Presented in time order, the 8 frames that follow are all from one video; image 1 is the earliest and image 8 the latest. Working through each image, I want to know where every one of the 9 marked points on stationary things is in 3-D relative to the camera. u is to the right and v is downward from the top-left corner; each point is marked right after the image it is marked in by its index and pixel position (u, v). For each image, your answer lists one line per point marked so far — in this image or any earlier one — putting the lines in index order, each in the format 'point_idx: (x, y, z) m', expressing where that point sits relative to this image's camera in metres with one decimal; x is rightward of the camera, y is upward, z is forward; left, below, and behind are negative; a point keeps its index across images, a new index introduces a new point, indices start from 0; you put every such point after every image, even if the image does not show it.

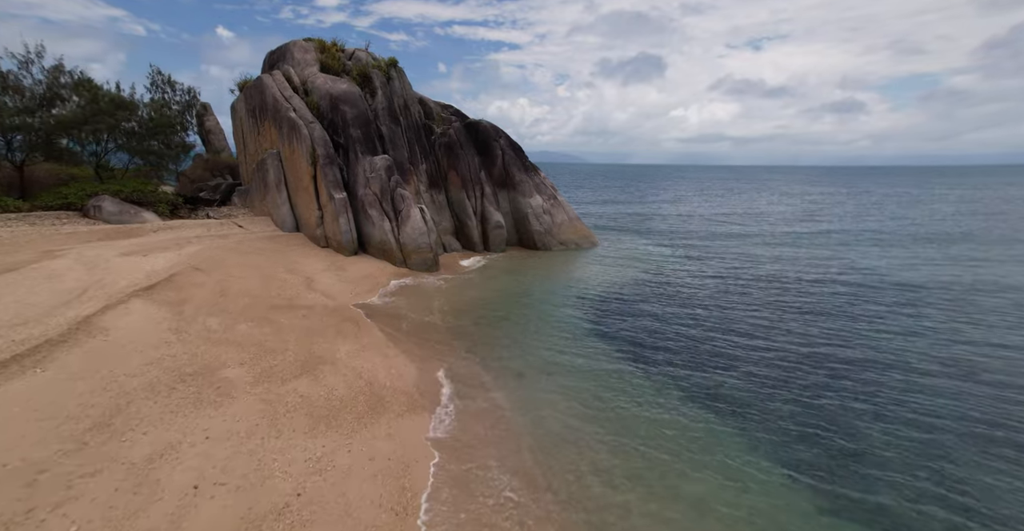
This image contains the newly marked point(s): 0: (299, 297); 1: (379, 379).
0: (-7.7, -1.1, +16.4) m
1: (-3.2, -2.8, +11.0) m
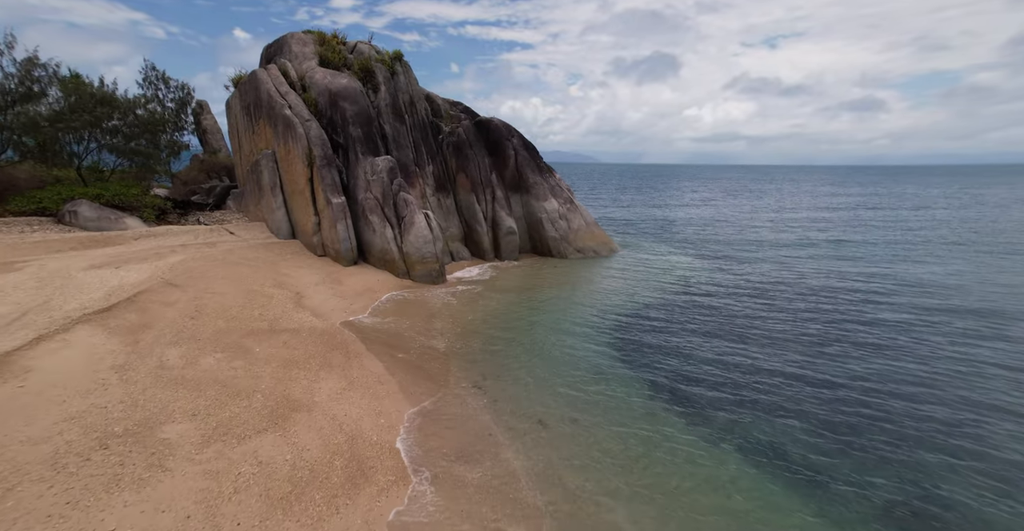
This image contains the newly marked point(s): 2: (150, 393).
0: (-7.2, -1.6, +14.5) m
1: (-2.9, -3.3, +9.0) m
2: (-6.9, -2.5, +8.6) m
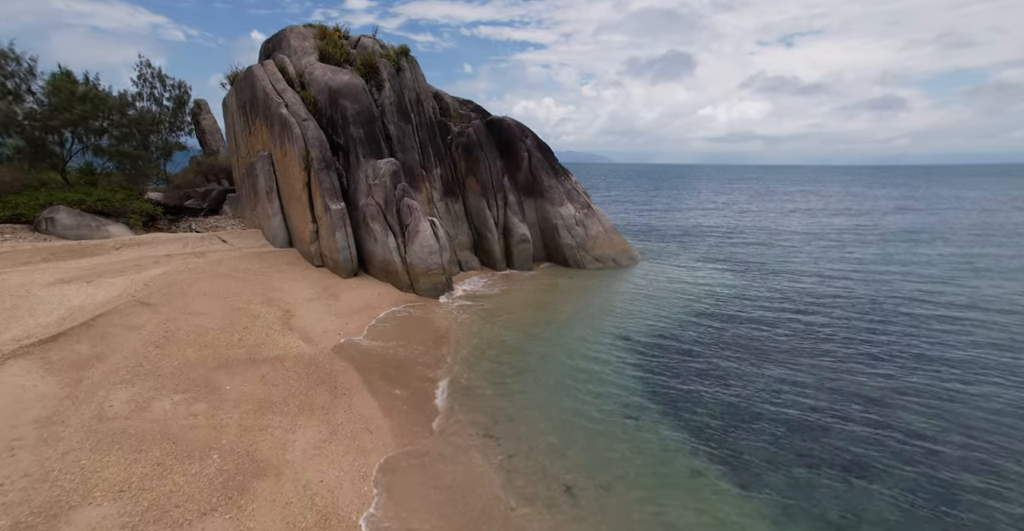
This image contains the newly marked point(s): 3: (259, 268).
0: (-6.9, -2.1, +12.7) m
1: (-2.7, -3.8, +7.2) m
2: (-6.7, -3.0, +6.9) m
3: (-10.6, -0.1, +18.9) m
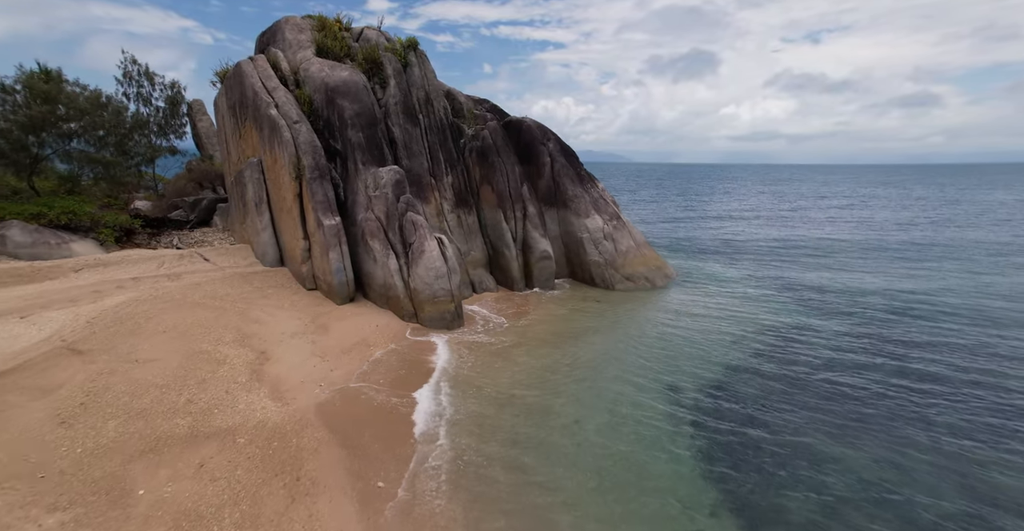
0: (-6.4, -3.1, +10.1) m
1: (-2.5, -4.8, +4.4) m
2: (-6.5, -3.9, +4.3) m
3: (-9.9, -1.0, +16.4) m
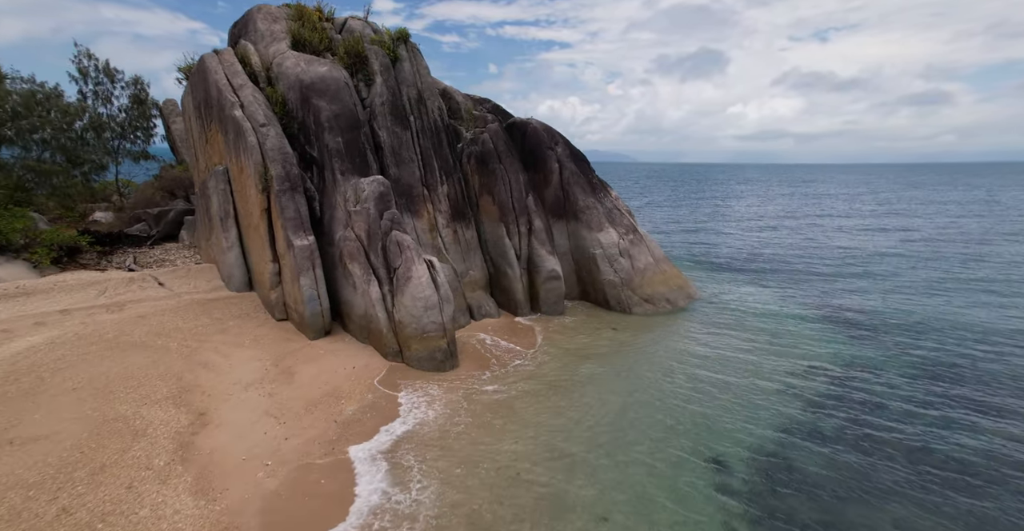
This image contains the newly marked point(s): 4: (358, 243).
0: (-6.4, -4.0, +7.5) m
1: (-2.6, -5.7, +1.8) m
2: (-6.5, -4.8, +1.7) m
3: (-9.8, -1.9, +13.9) m
4: (-5.1, +0.8, +15.0) m
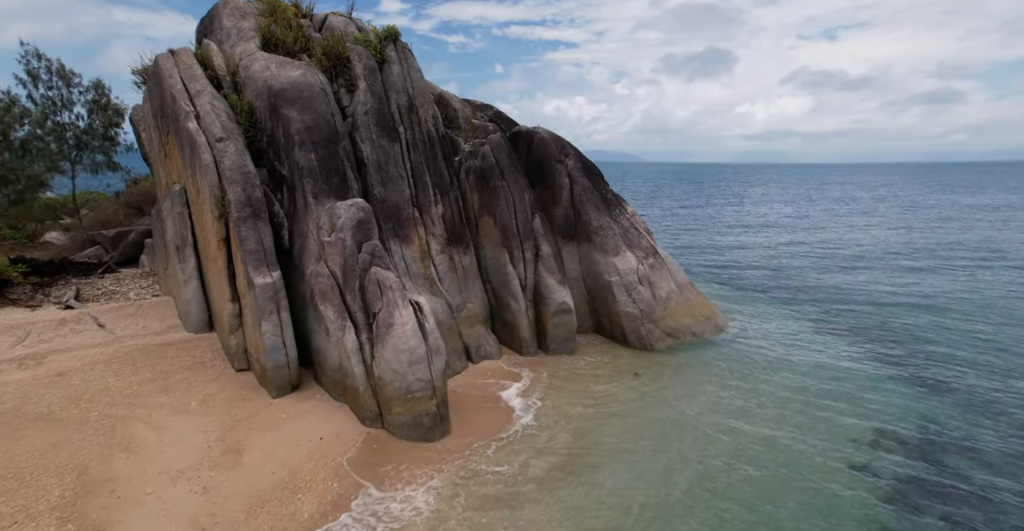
0: (-6.4, -5.1, +5.1) m
1: (-2.7, -6.9, -0.7) m
2: (-6.6, -6.0, -0.7) m
3: (-9.7, -3.0, +11.5) m
4: (-5.0, -0.4, +12.5) m
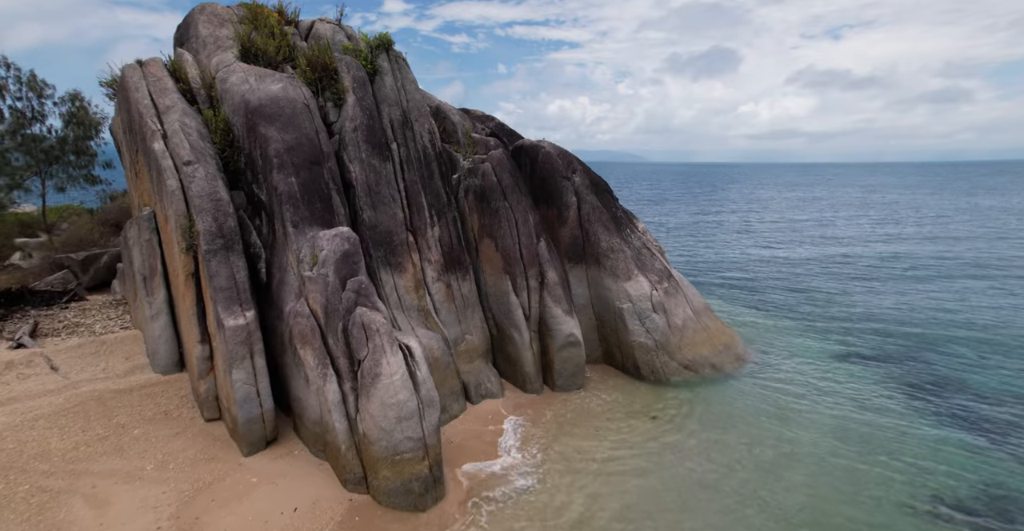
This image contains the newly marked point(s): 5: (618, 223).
0: (-6.4, -6.1, +3.7) m
1: (-2.7, -7.9, -2.1) m
2: (-6.7, -6.9, -2.1) m
3: (-9.7, -4.0, +10.2) m
4: (-4.9, -1.4, +11.2) m
5: (+4.3, +1.7, +18.1) m
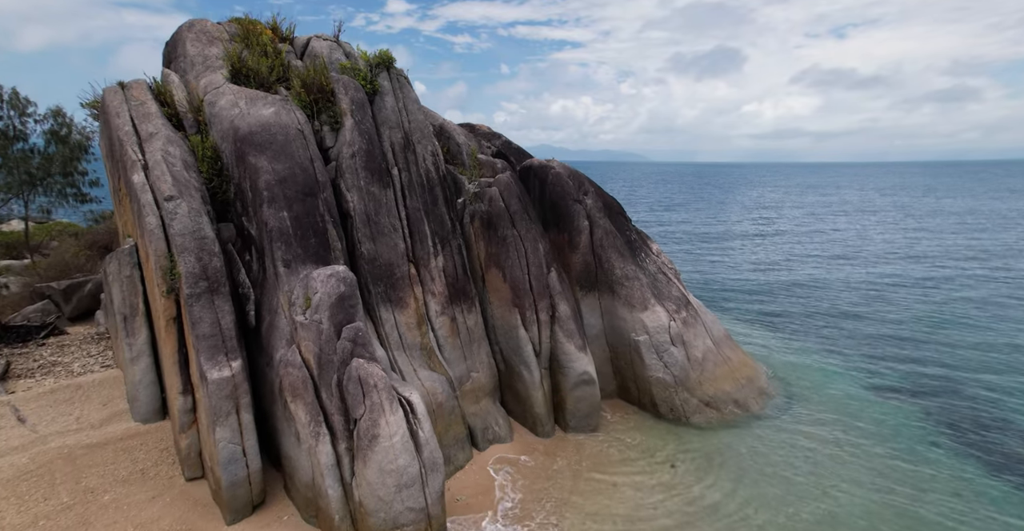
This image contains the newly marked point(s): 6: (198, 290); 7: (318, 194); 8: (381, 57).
0: (-6.2, -7.2, +2.7) m
1: (-2.5, -8.9, -3.2) m
2: (-6.5, -8.0, -3.1) m
3: (-9.4, -5.1, +9.2) m
4: (-4.6, -2.4, +10.1) m
5: (+4.6, +0.7, +17.0) m
6: (-7.1, -0.6, +10.3) m
7: (-5.2, +1.9, +12.0) m
8: (-4.1, +6.5, +14.1) m
